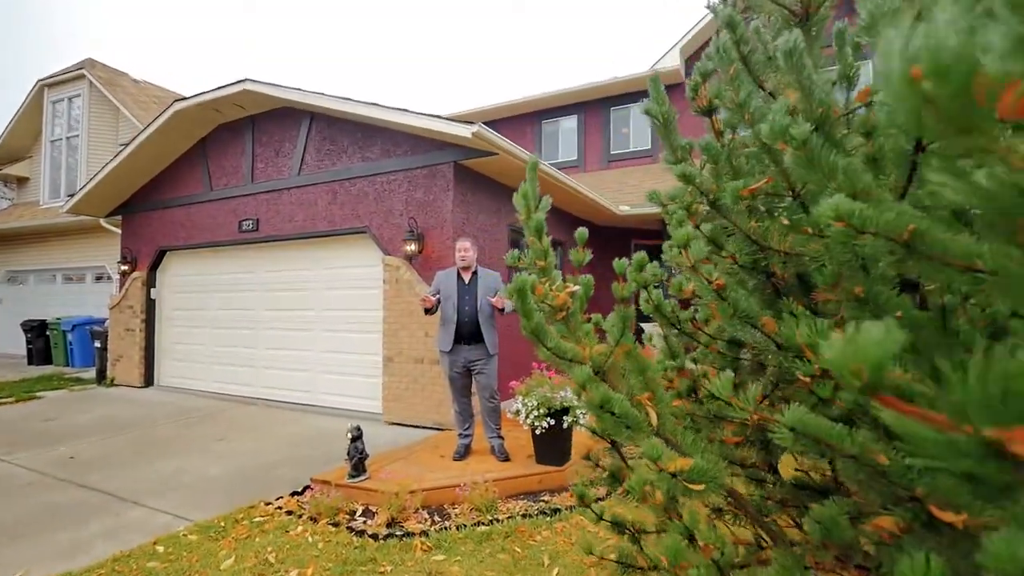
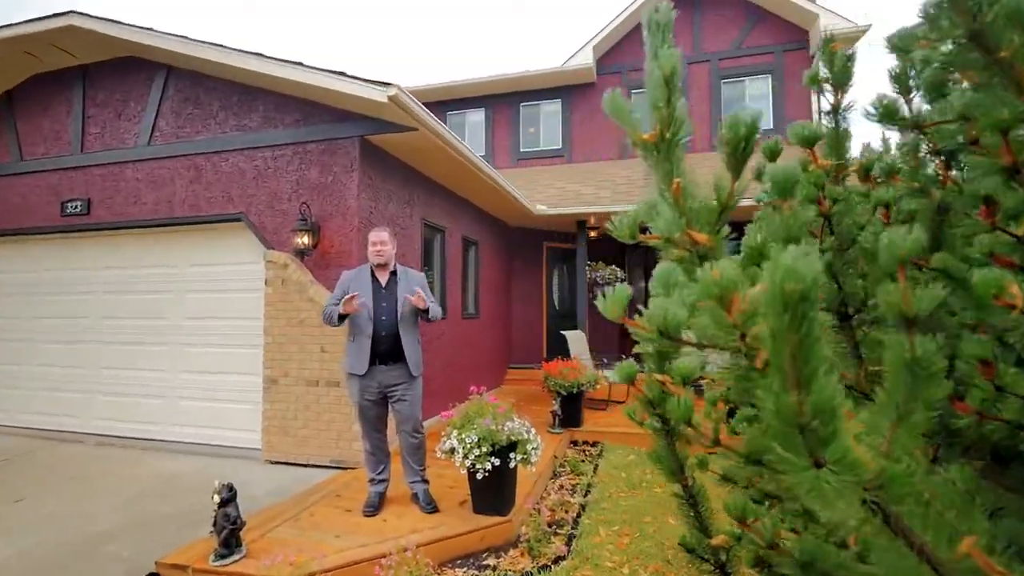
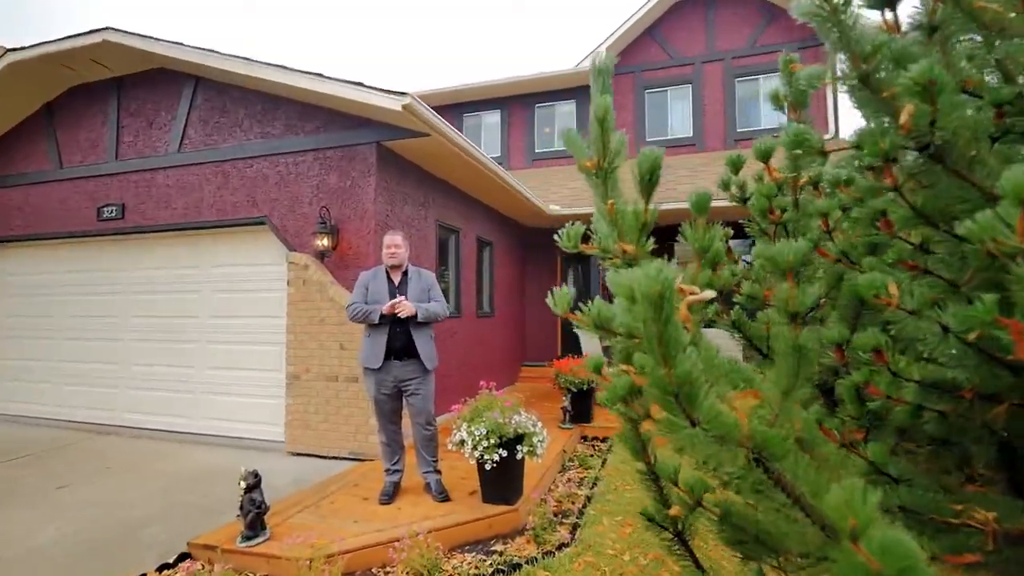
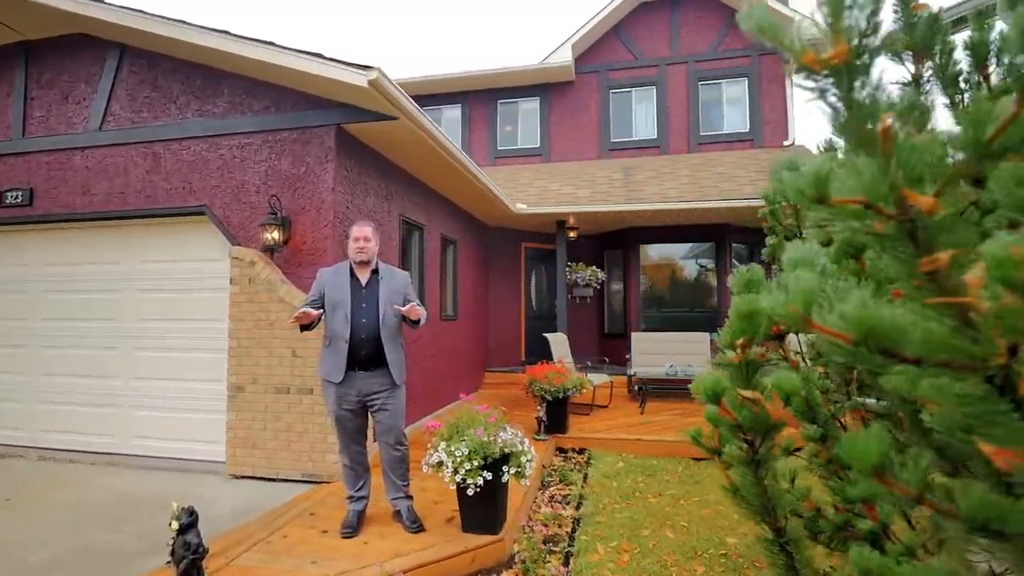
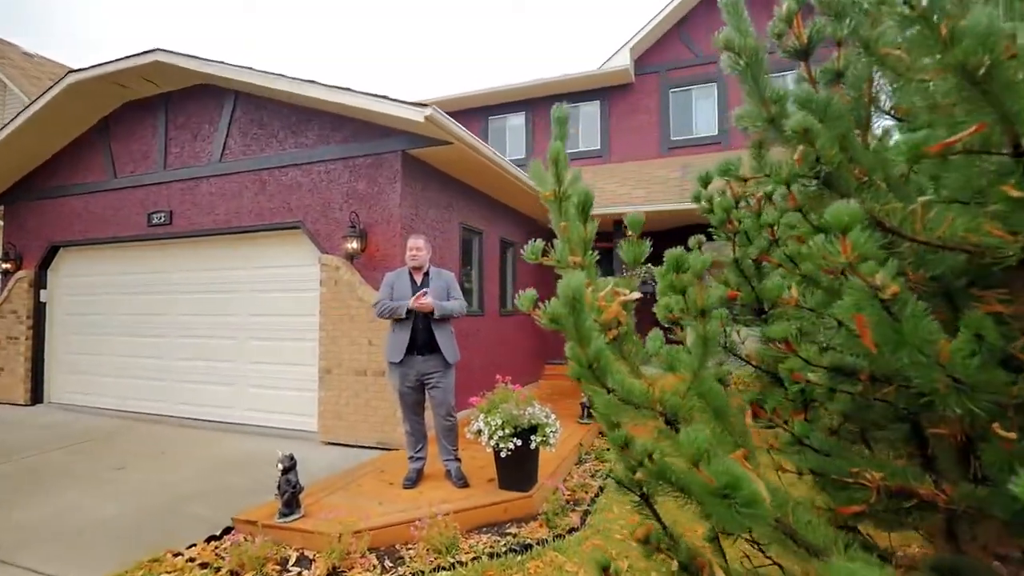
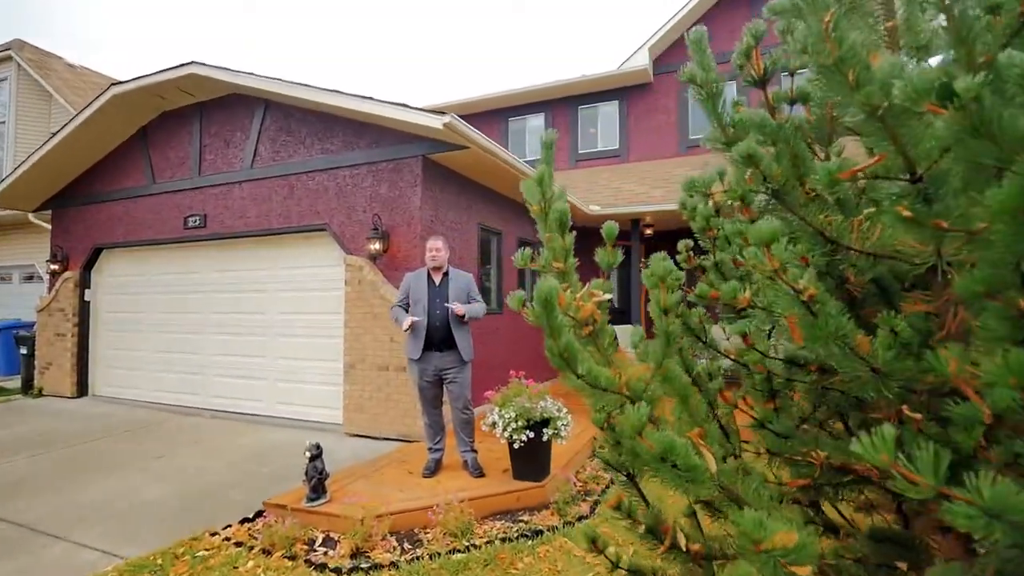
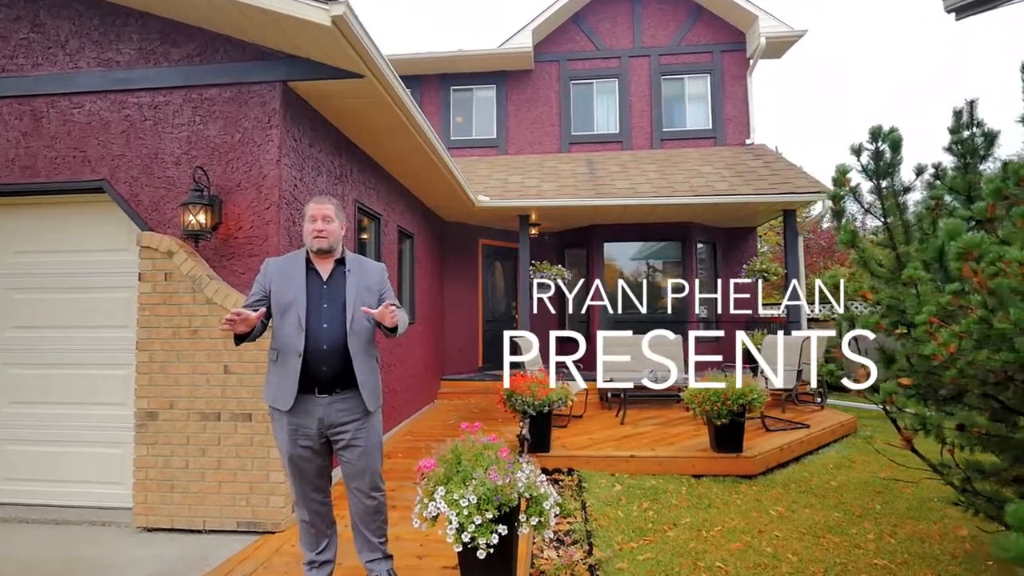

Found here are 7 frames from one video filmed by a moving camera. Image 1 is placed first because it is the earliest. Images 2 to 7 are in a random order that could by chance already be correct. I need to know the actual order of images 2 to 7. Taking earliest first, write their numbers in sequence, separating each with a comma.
6, 5, 3, 2, 4, 7
